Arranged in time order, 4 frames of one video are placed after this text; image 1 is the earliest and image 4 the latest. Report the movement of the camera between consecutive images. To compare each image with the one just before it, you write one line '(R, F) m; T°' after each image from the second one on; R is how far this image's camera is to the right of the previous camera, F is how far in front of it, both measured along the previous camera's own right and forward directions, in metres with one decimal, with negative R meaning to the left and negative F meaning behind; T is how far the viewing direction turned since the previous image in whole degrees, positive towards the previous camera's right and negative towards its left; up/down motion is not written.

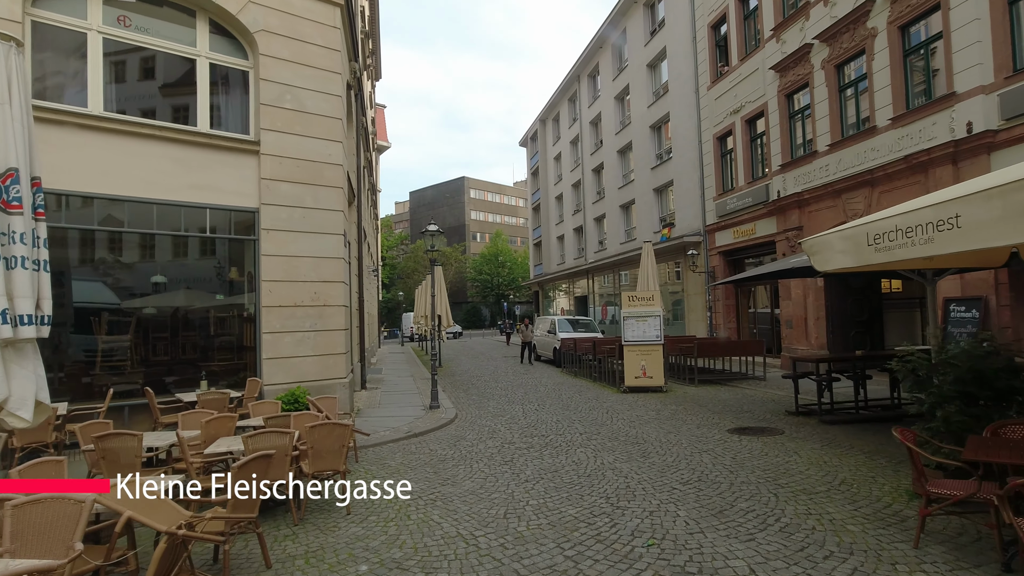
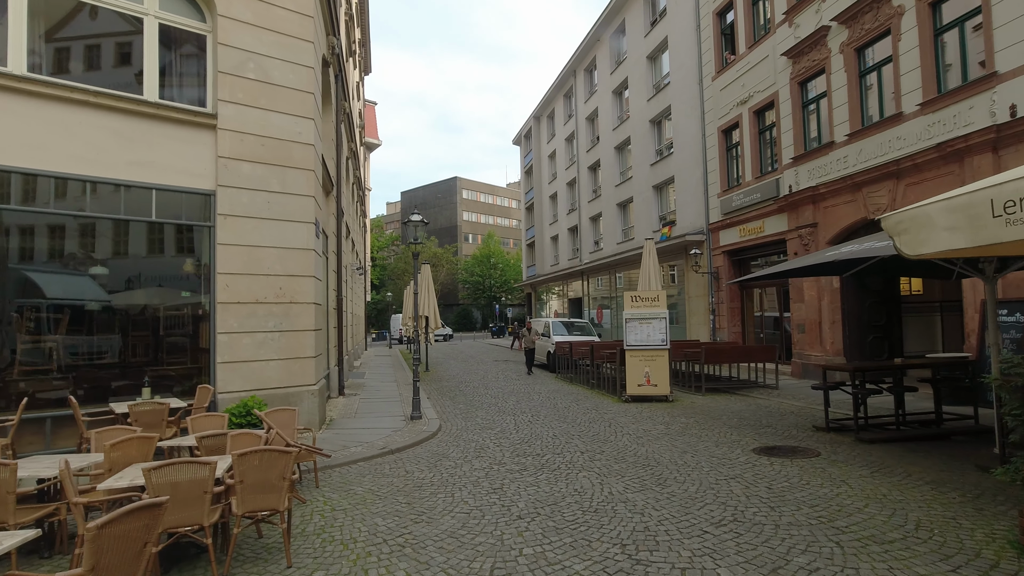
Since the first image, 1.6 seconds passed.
(0.0, +1.2) m; +1°
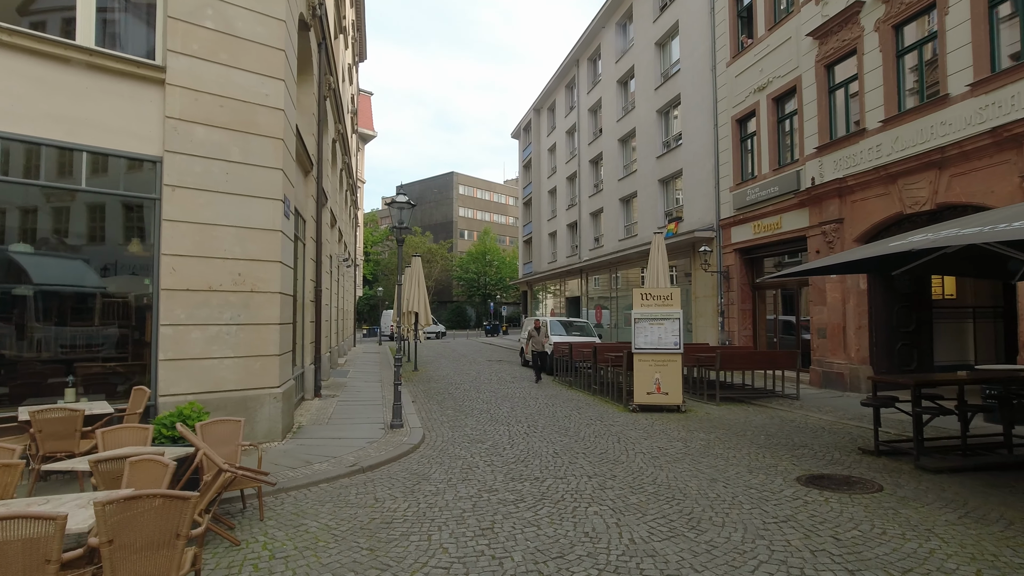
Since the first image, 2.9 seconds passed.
(0.0, +1.2) m; 0°
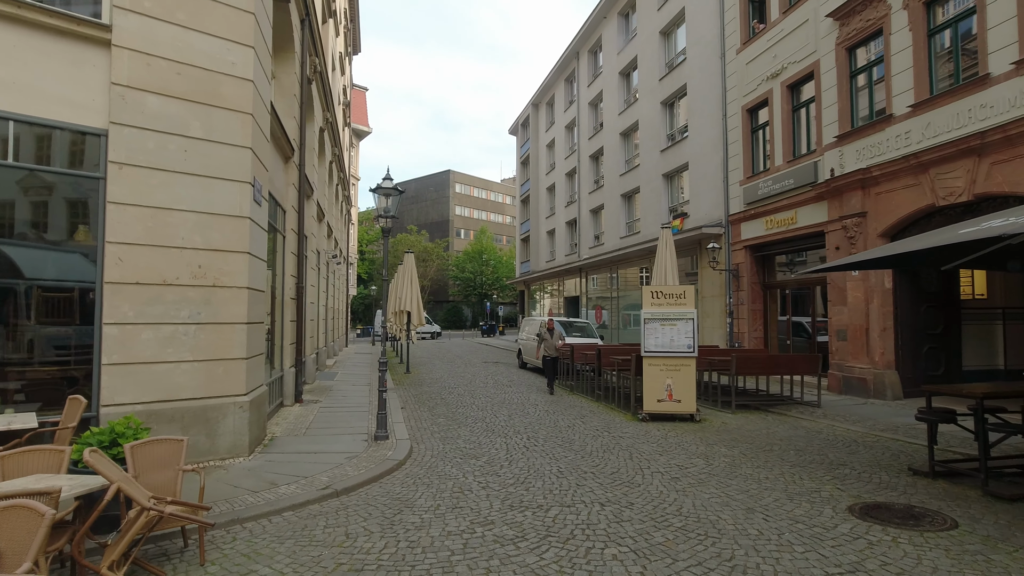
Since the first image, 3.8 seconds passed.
(0.0, +0.9) m; 0°
